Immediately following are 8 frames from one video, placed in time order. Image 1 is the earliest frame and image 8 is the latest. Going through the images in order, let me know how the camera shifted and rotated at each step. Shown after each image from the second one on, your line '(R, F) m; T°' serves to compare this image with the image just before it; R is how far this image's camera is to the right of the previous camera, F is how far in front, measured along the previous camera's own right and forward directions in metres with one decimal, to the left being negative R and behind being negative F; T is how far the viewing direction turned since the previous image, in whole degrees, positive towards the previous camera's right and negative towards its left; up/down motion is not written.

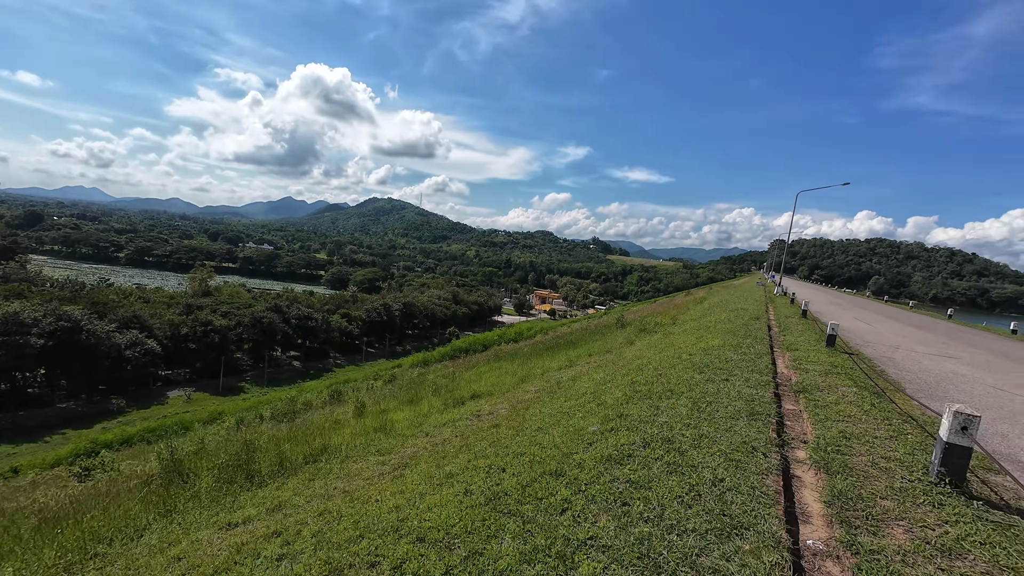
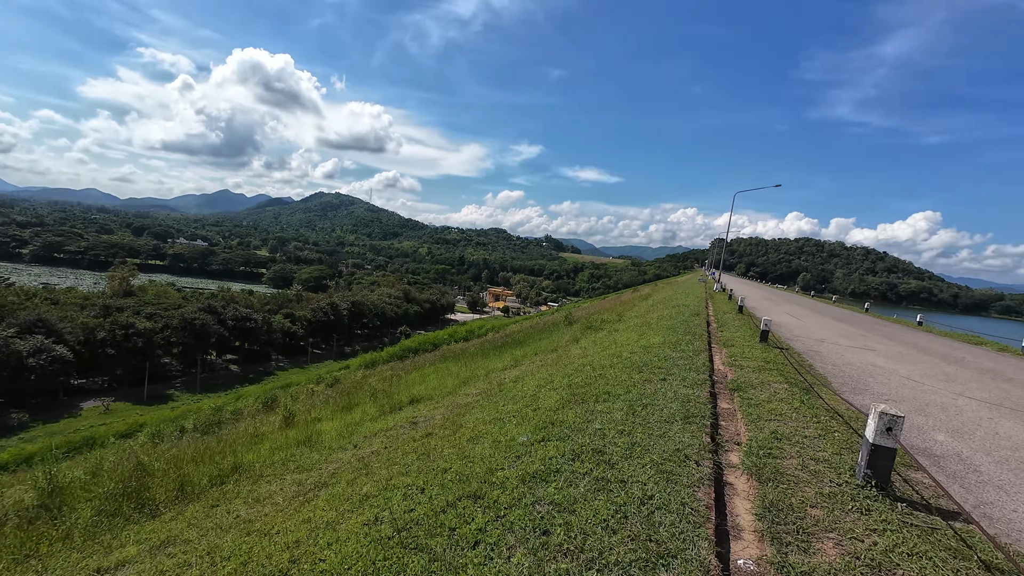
(+0.4, +0.4) m; +6°
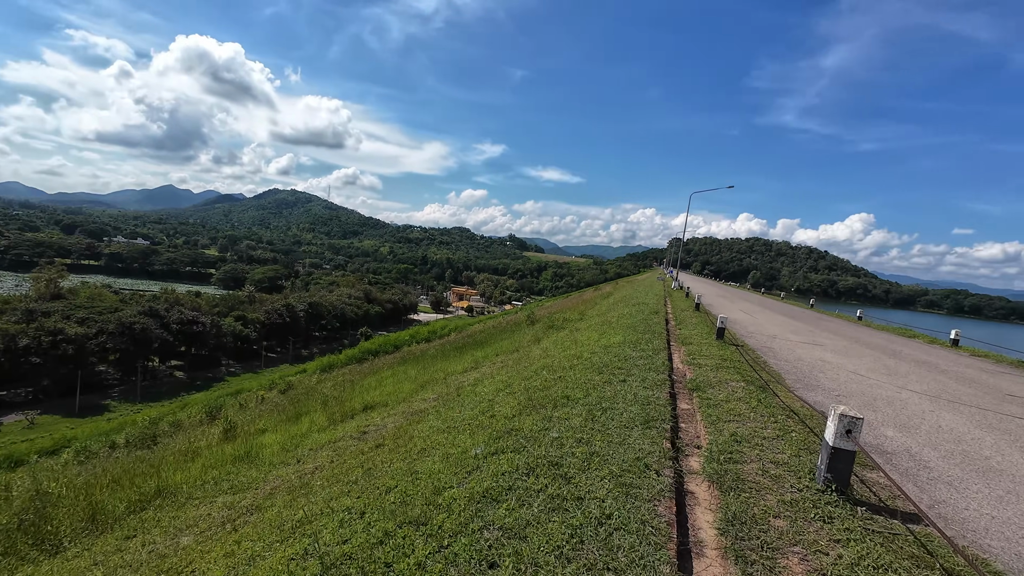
(+0.1, +0.3) m; +5°
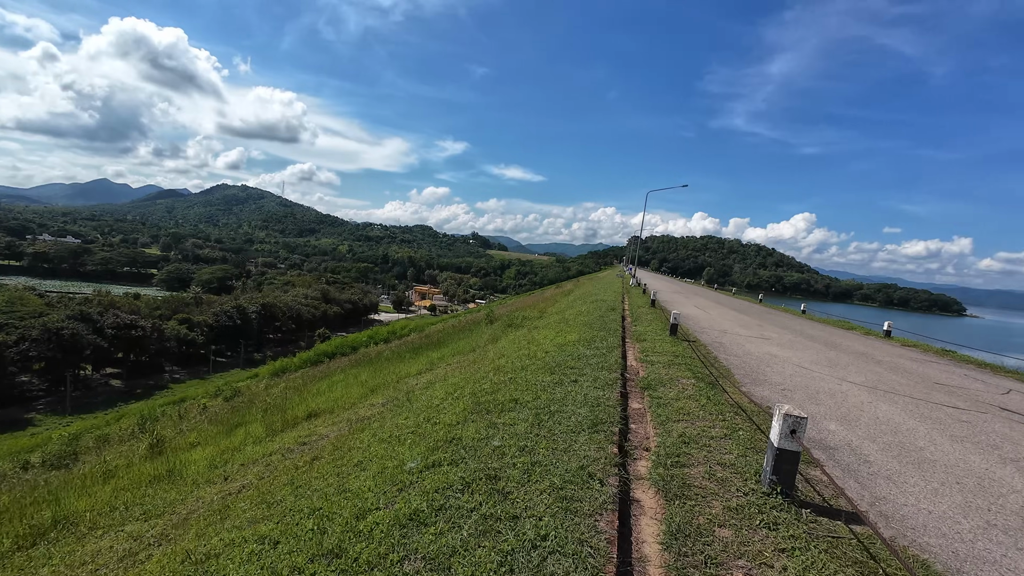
(+0.3, +0.3) m; +5°
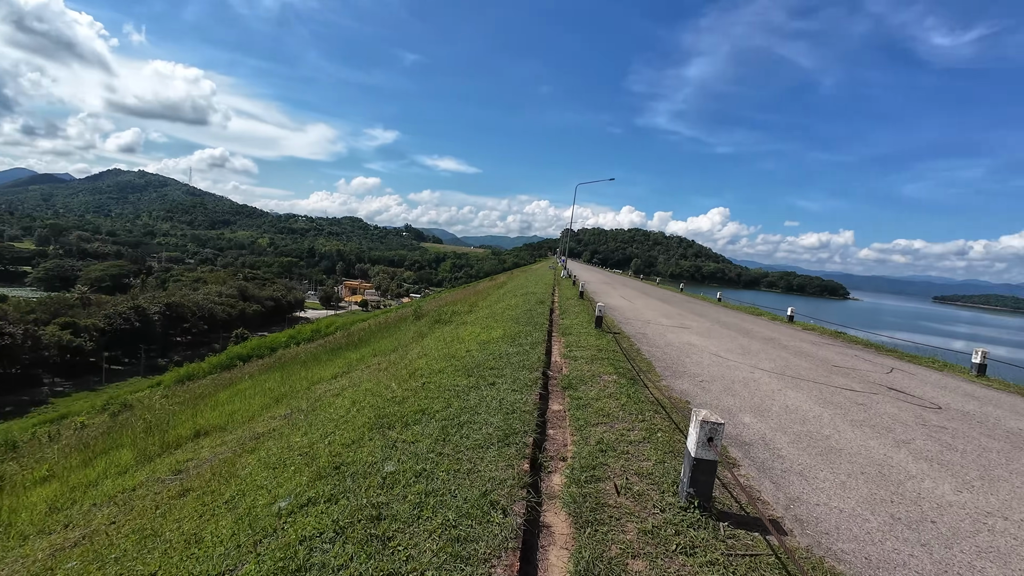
(+0.4, +0.5) m; +8°
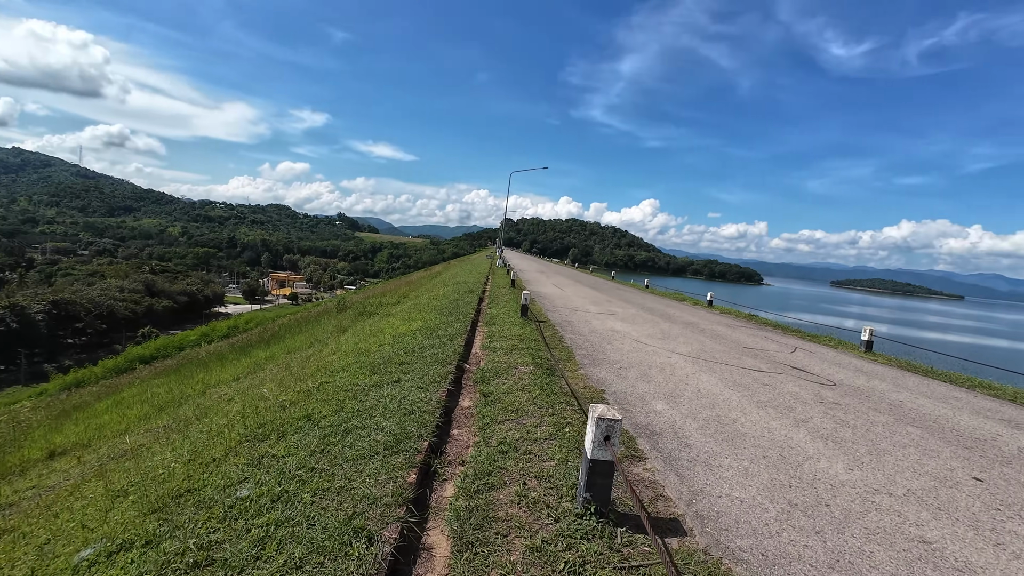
(+0.4, +0.4) m; +8°
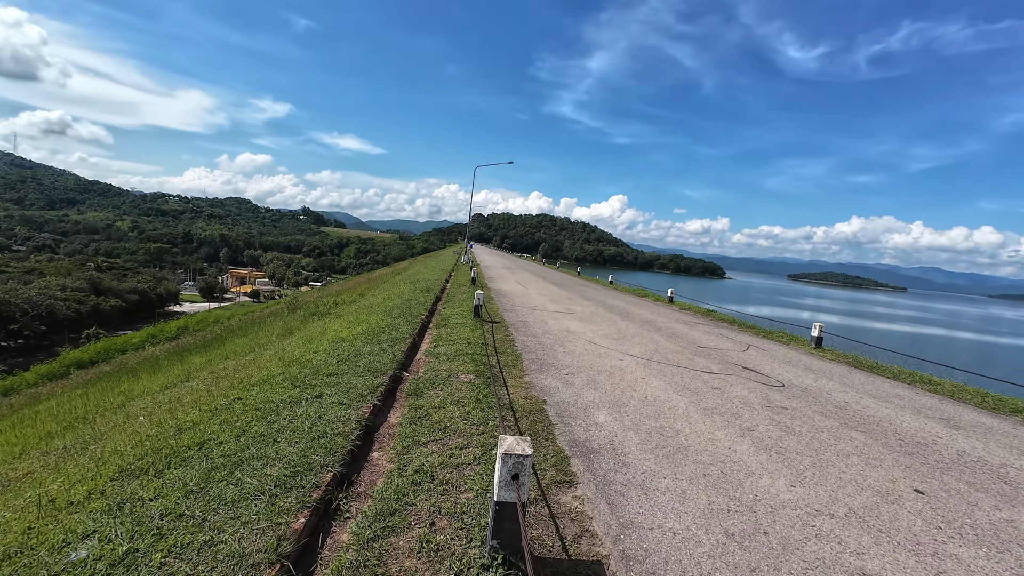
(+0.4, +0.4) m; +4°
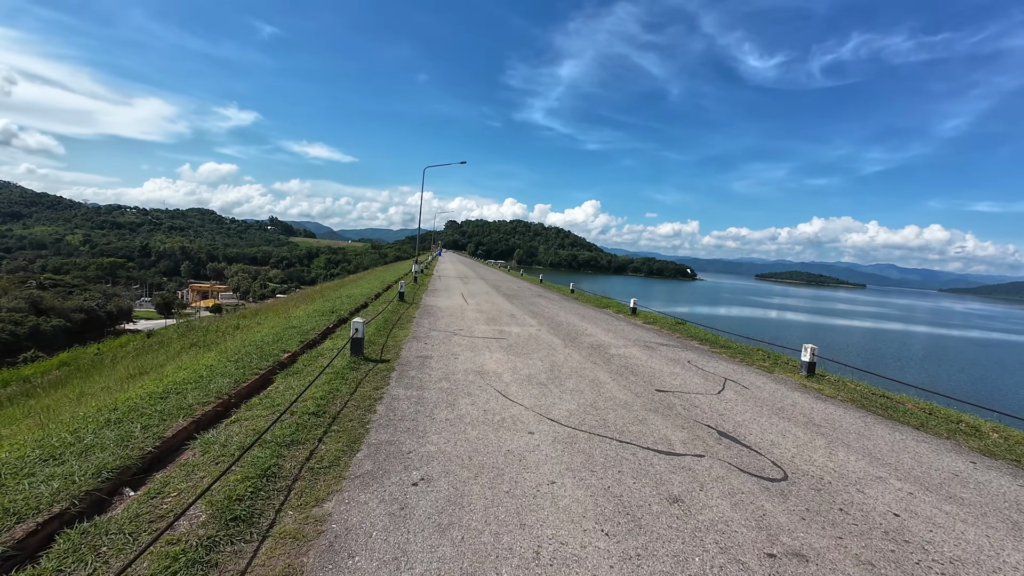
(+1.4, +2.7) m; +3°
